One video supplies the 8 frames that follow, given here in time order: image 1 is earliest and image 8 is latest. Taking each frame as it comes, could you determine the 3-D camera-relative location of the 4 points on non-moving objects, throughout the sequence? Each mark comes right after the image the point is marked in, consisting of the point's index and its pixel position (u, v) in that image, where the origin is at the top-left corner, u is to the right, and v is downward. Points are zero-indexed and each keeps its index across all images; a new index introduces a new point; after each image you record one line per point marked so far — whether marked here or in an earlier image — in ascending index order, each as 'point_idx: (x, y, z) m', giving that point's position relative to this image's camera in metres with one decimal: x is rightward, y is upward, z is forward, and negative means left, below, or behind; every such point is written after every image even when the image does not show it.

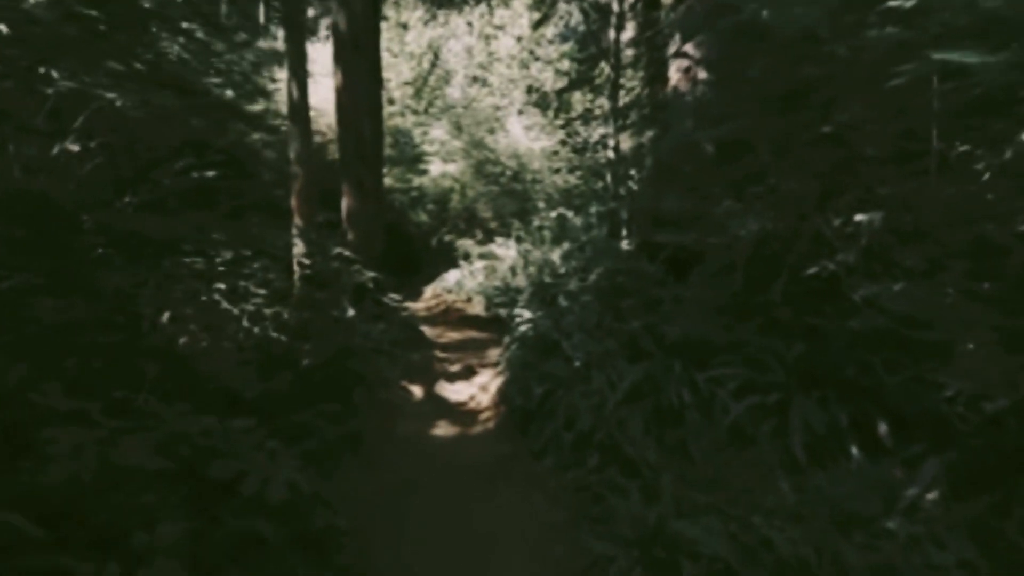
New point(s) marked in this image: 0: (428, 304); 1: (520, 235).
0: (-2.2, -0.4, +17.1) m
1: (+0.2, +1.4, +18.2) m
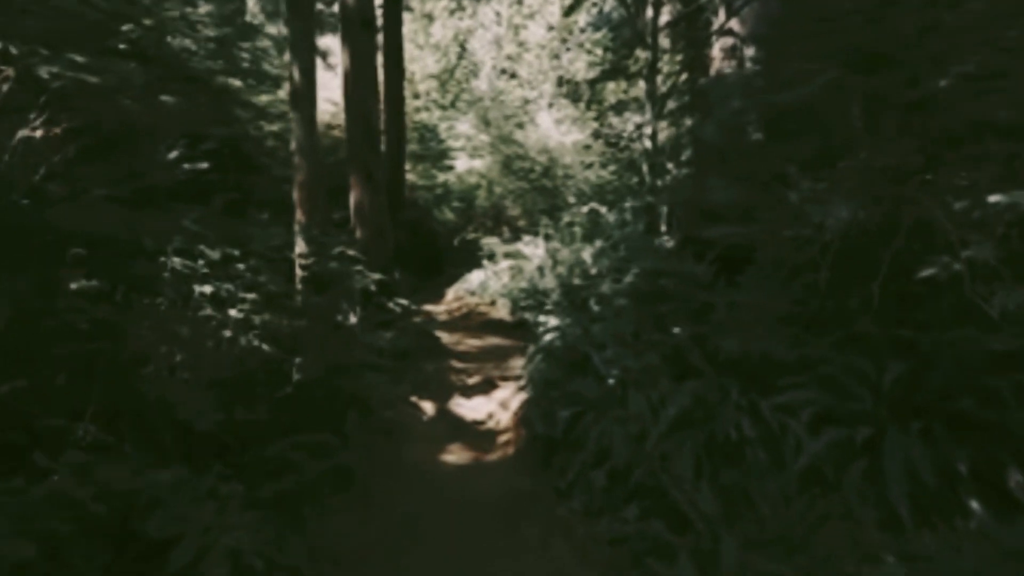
0: (-1.5, -0.5, +15.9) m
1: (+0.9, +1.4, +16.9) m
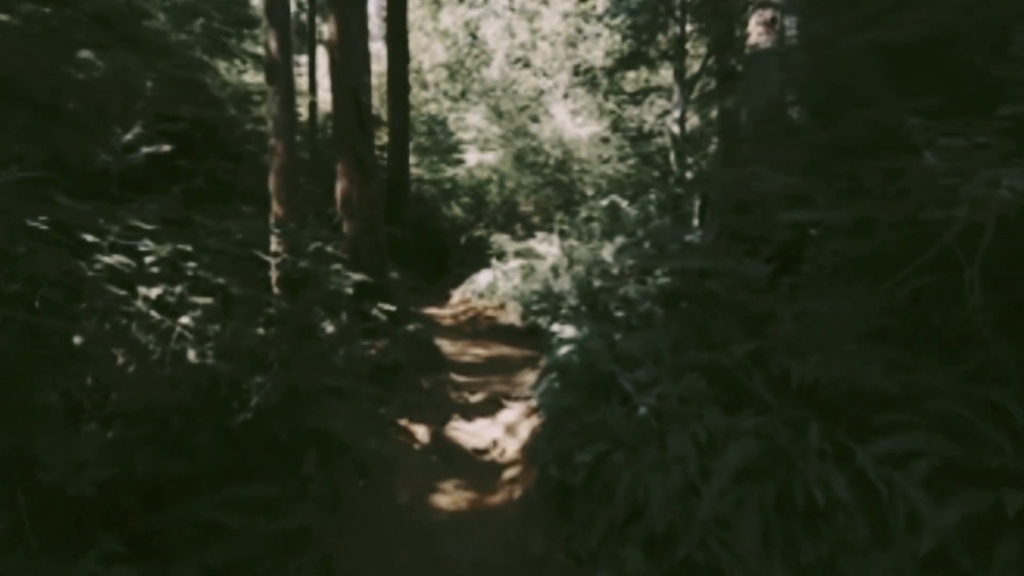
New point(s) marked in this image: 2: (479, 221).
0: (-1.3, -0.5, +14.5) m
1: (+1.2, +1.3, +15.4) m
2: (-0.9, +1.8, +17.9) m
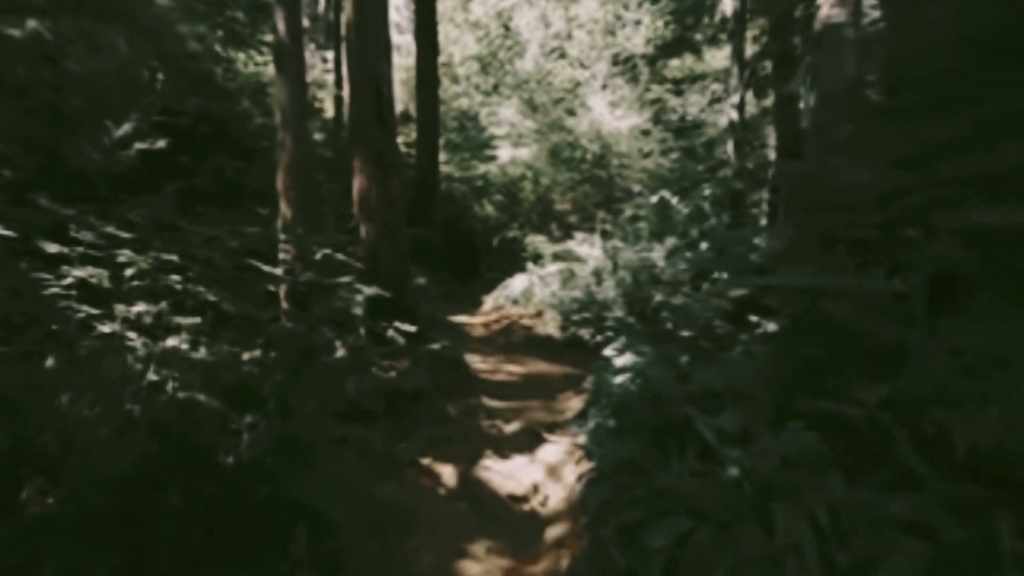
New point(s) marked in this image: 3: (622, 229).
0: (-0.5, -0.6, +13.2) m
1: (+1.9, +1.2, +14.1) m
2: (0.0, +1.7, +16.6) m
3: (+2.1, +1.2, +13.2) m
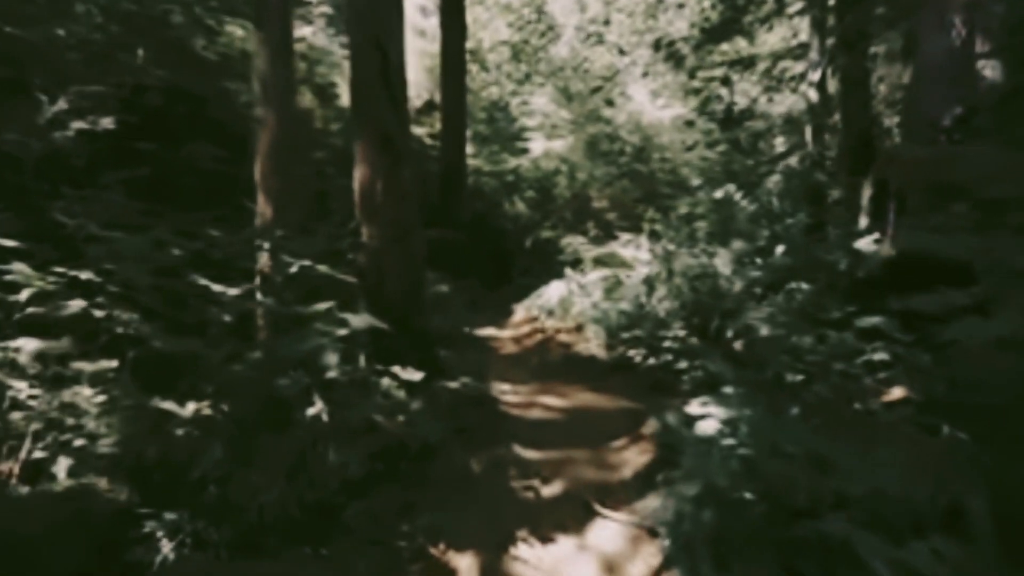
0: (+0.1, -0.8, +11.5) m
1: (+2.6, +1.0, +12.2) m
2: (+0.8, +1.5, +14.8) m
3: (+2.7, +1.0, +11.3) m
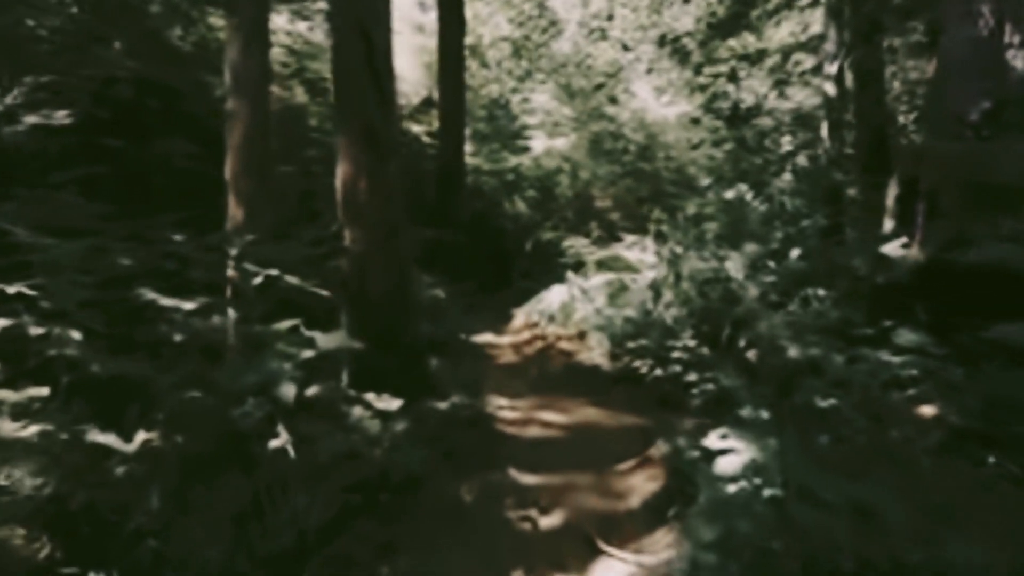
0: (0.0, -0.9, +10.9) m
1: (+2.6, +1.0, +11.6) m
2: (+0.8, +1.4, +14.2) m
3: (+2.7, +0.9, +10.7) m
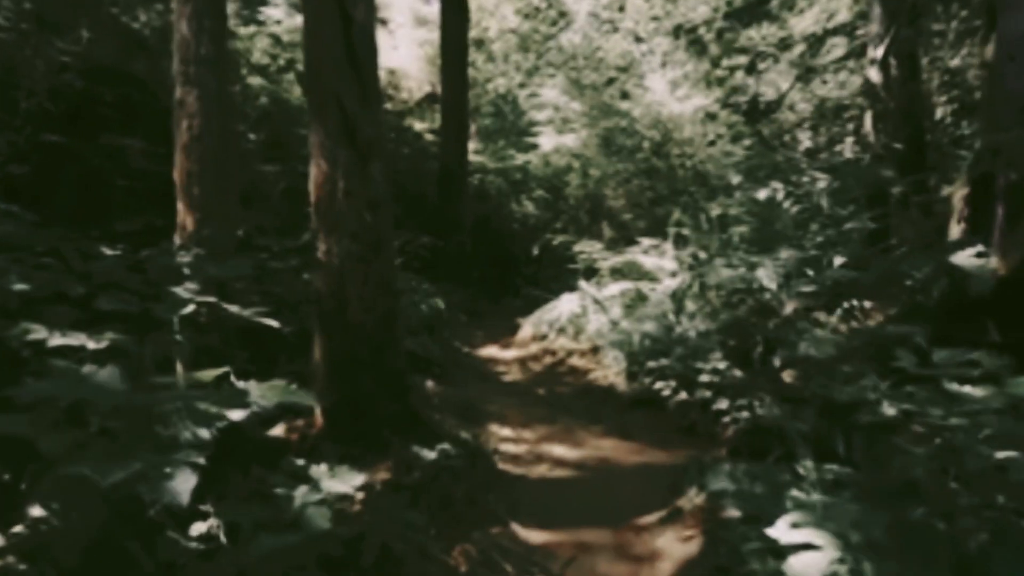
0: (+0.1, -1.0, +9.9) m
1: (+2.7, +0.8, +10.6) m
2: (+0.9, +1.3, +13.3) m
3: (+2.8, +0.8, +9.7) m
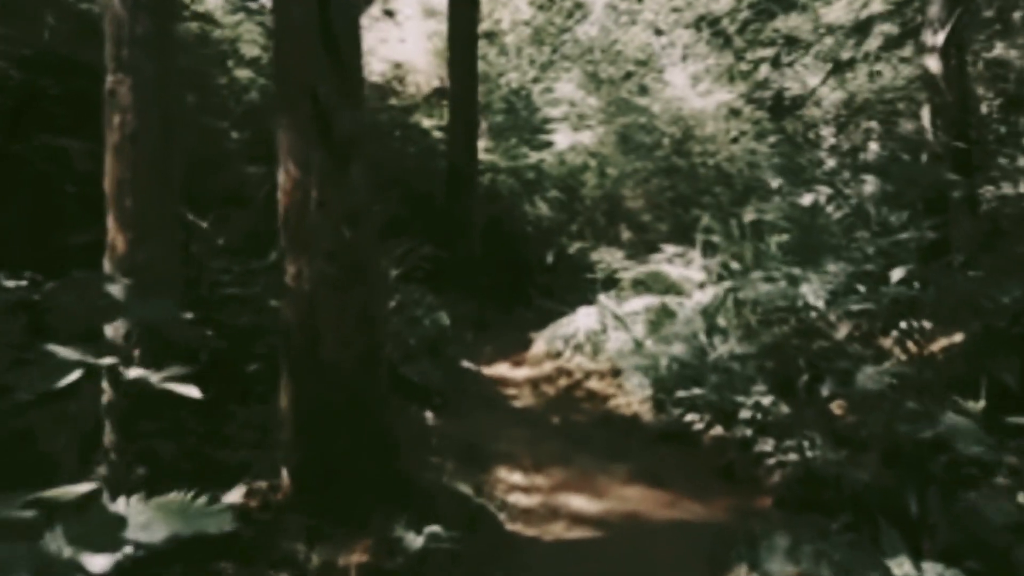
0: (+0.3, -1.2, +9.0) m
1: (+2.8, +0.6, +9.6) m
2: (+1.1, +1.1, +12.3) m
3: (+2.9, +0.6, +8.7) m
